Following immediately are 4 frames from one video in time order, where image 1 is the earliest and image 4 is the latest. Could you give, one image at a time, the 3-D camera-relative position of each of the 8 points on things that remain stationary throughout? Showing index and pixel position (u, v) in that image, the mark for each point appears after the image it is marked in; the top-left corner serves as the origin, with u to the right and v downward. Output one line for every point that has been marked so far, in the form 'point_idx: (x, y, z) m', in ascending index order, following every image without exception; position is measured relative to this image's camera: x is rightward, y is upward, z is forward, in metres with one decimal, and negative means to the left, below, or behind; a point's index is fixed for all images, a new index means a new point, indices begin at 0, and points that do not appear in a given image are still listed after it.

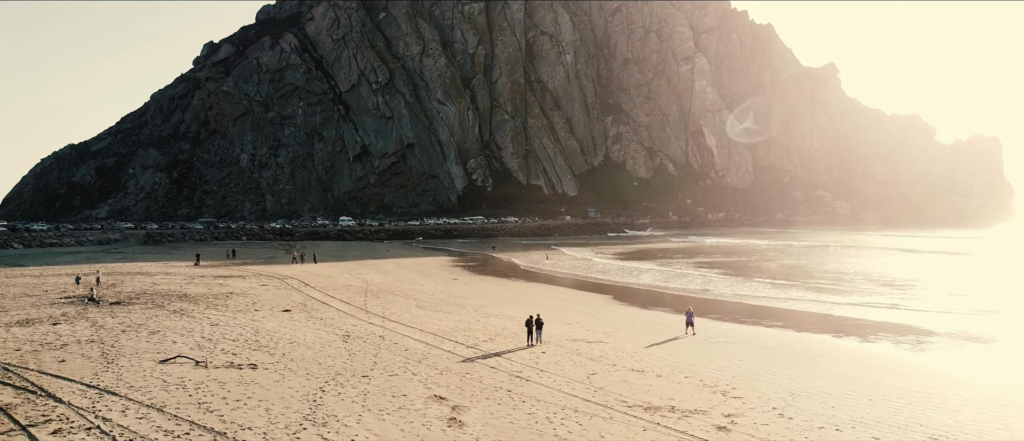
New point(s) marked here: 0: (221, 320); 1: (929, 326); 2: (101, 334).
0: (-8.6, -2.9, +16.7) m
1: (+13.0, -3.3, +17.4) m
2: (-10.7, -3.0, +14.7) m
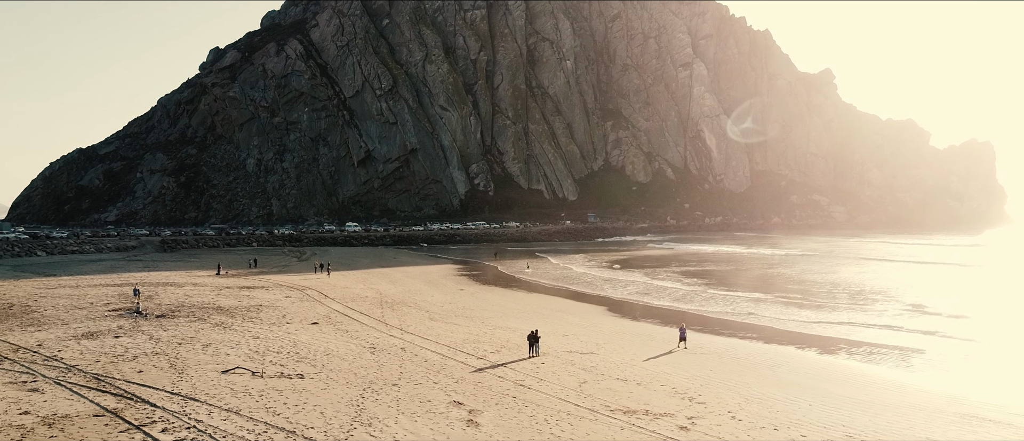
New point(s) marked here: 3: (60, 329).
0: (-8.5, -3.8, +19.0) m
1: (+13.1, -4.2, +19.7) m
2: (-10.6, -3.8, +17.0) m
3: (-15.8, -3.8, +19.7) m
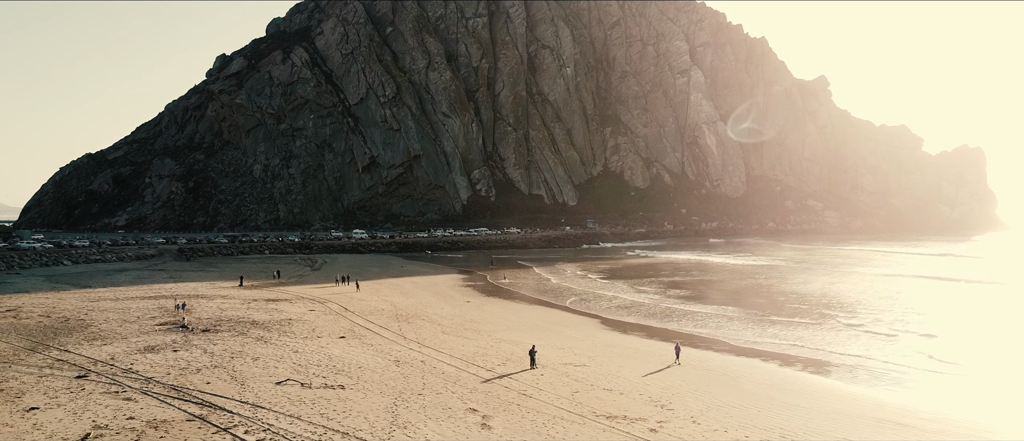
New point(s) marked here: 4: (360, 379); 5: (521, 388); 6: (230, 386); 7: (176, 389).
0: (-8.3, -4.9, +21.9) m
1: (+13.2, -5.3, +22.6) m
2: (-10.4, -4.9, +19.9) m
3: (-15.7, -5.0, +22.6) m
4: (-4.8, -5.0, +17.8) m
5: (+0.3, -5.3, +17.9) m
6: (-8.5, -5.0, +16.9) m
7: (-9.9, -5.0, +16.6) m
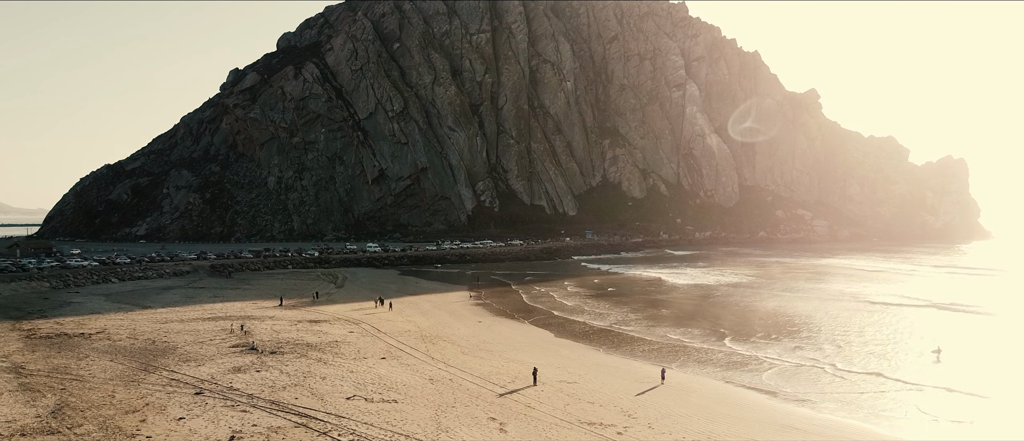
0: (-8.0, -7.3, +28.1) m
1: (+13.6, -7.6, +28.6) m
2: (-10.1, -7.3, +26.1) m
3: (-15.3, -7.4, +28.8) m
4: (-4.5, -7.4, +24.0) m
5: (+0.6, -7.7, +24.0) m
6: (-8.2, -7.4, +23.1) m
7: (-9.6, -7.4, +22.7) m
